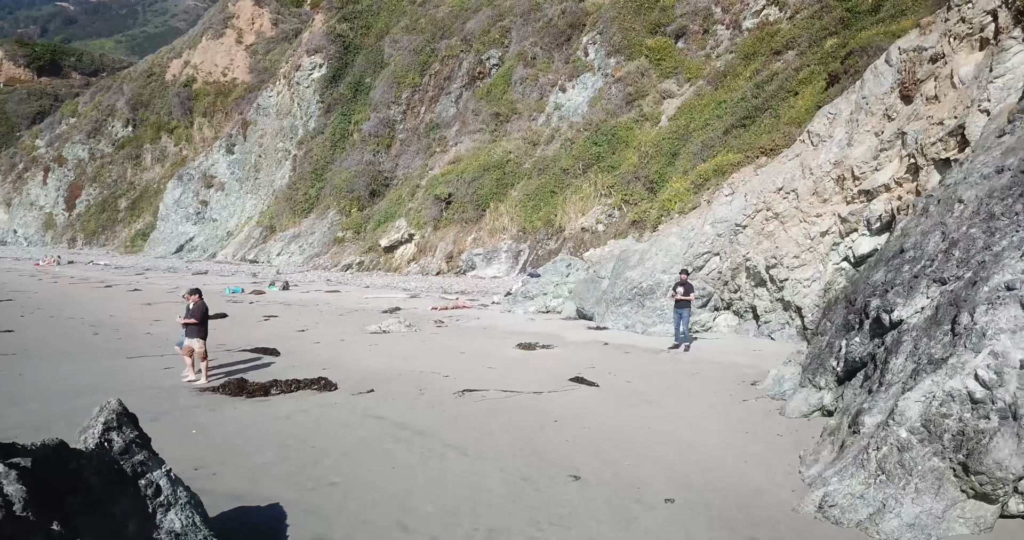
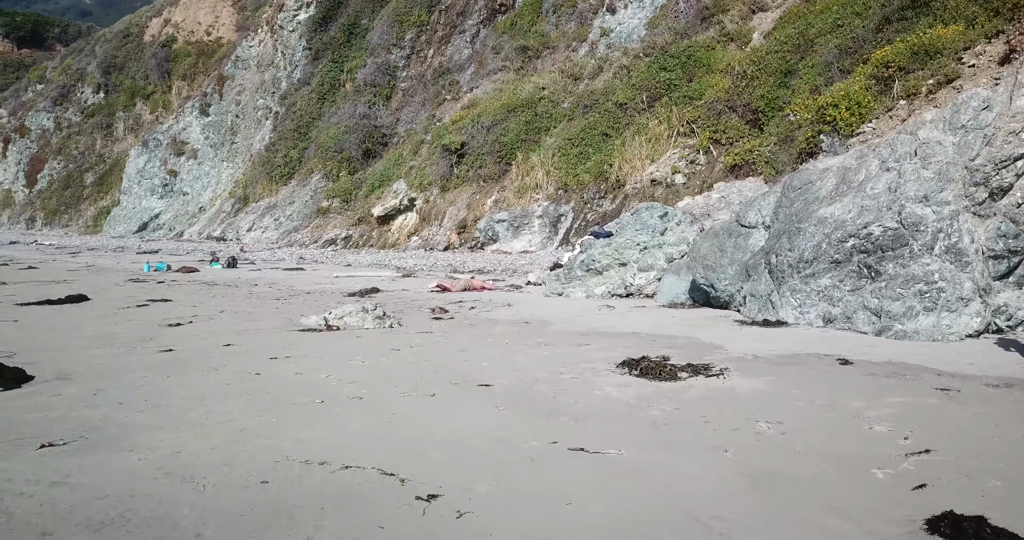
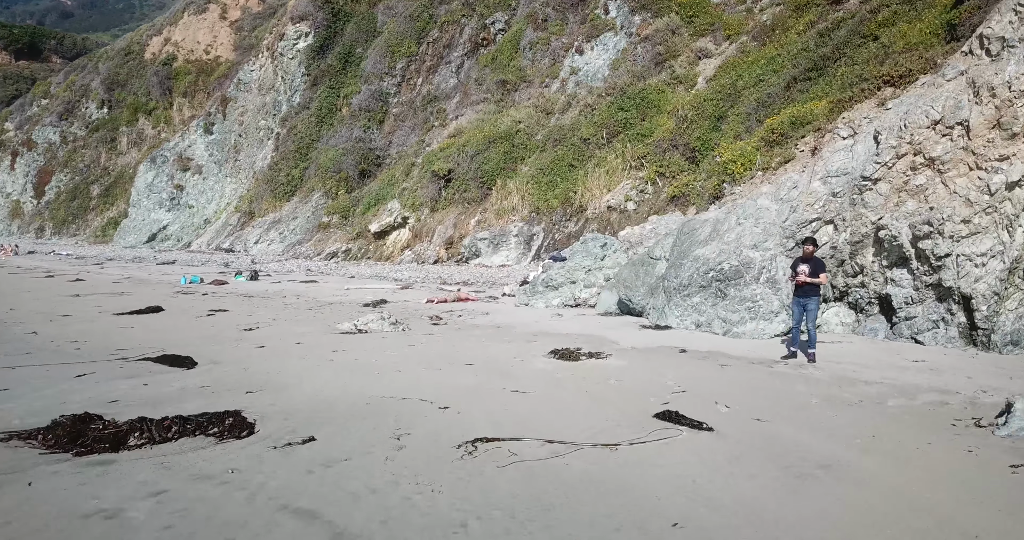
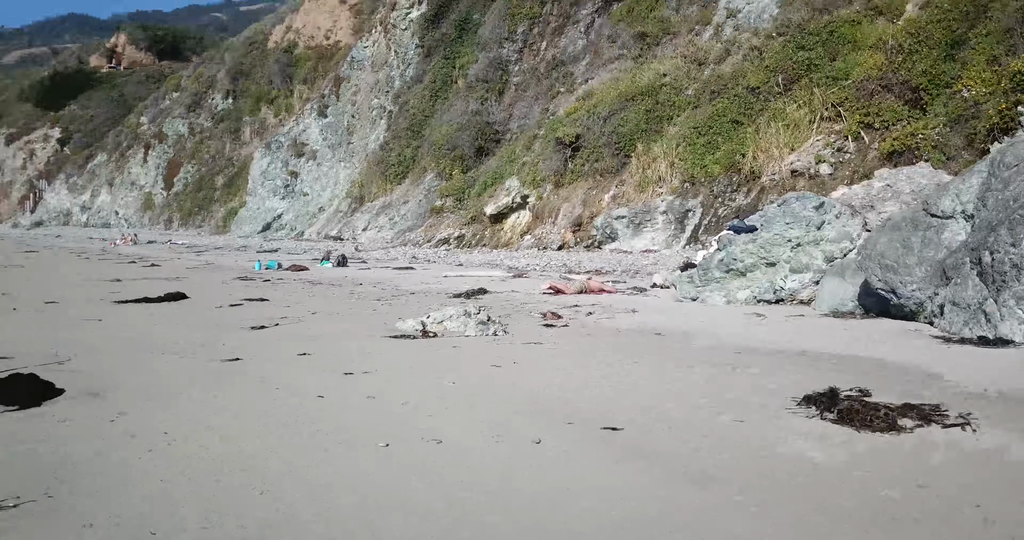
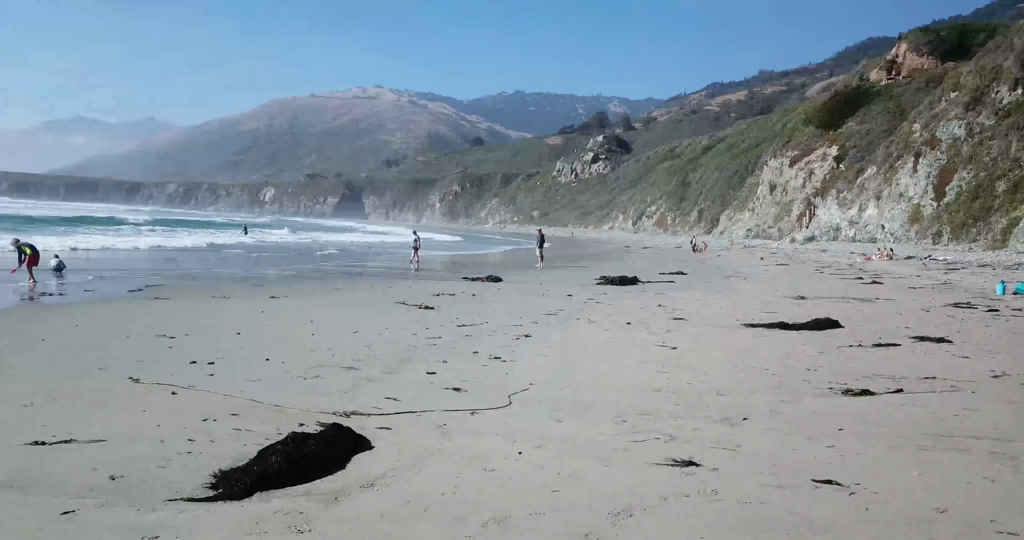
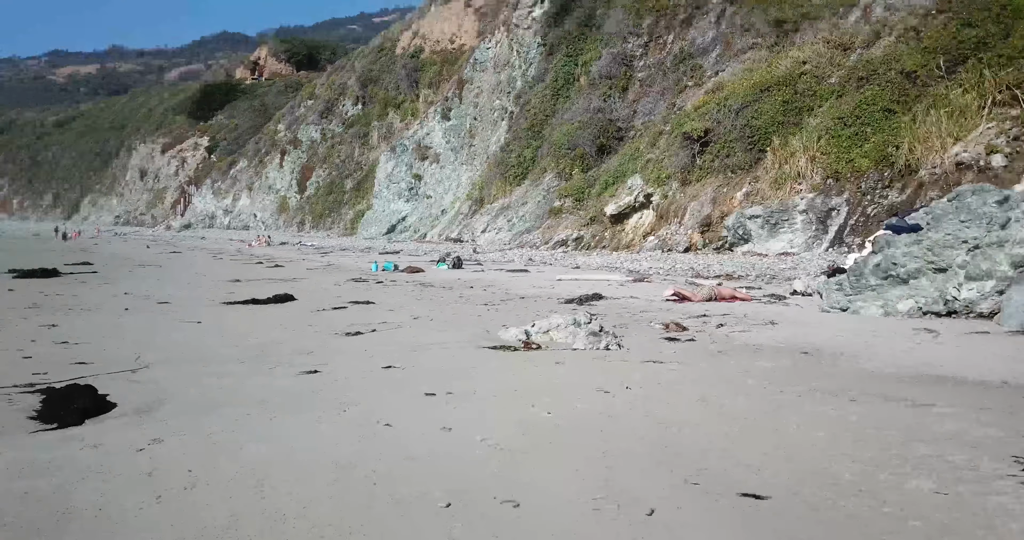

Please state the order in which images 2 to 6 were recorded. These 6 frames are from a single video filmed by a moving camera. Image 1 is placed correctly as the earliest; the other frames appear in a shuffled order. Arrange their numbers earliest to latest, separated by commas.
3, 2, 4, 6, 5
